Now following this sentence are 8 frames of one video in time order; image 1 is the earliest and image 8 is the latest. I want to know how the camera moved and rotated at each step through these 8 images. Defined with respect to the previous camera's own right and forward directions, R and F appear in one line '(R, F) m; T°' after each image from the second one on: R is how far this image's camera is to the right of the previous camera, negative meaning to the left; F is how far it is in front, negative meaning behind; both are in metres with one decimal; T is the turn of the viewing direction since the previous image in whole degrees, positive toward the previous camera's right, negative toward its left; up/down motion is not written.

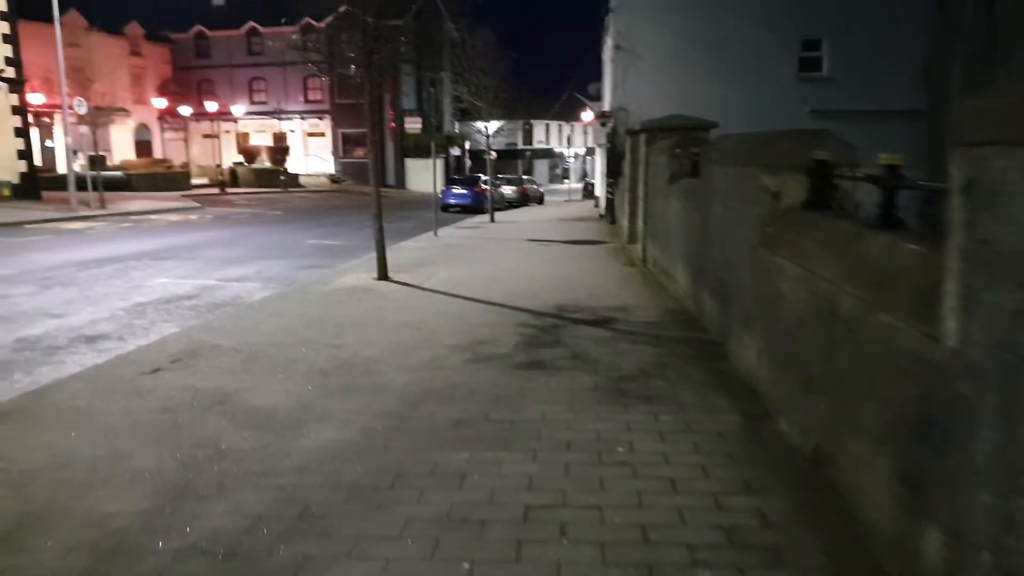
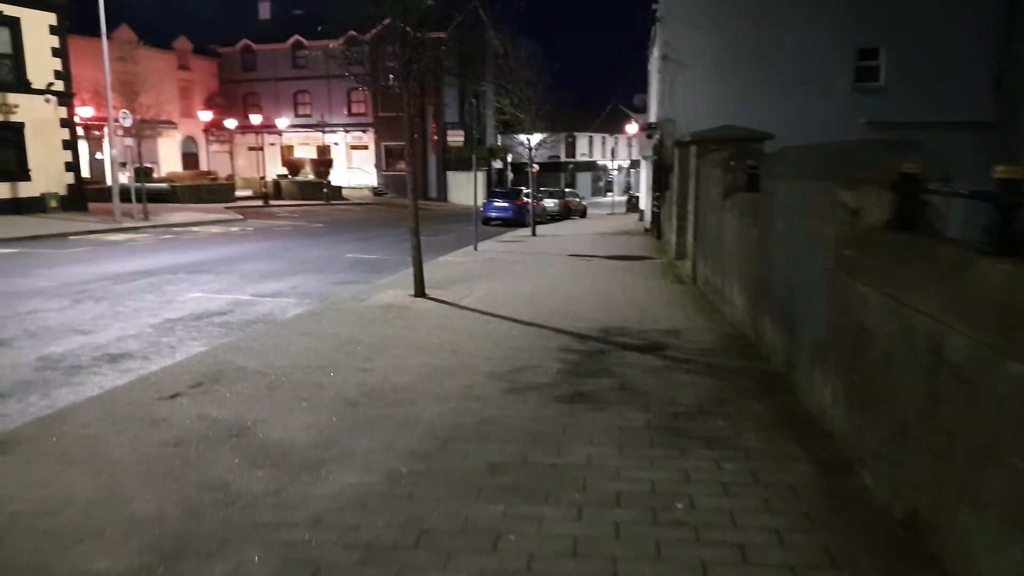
(0.0, +0.5) m; -3°
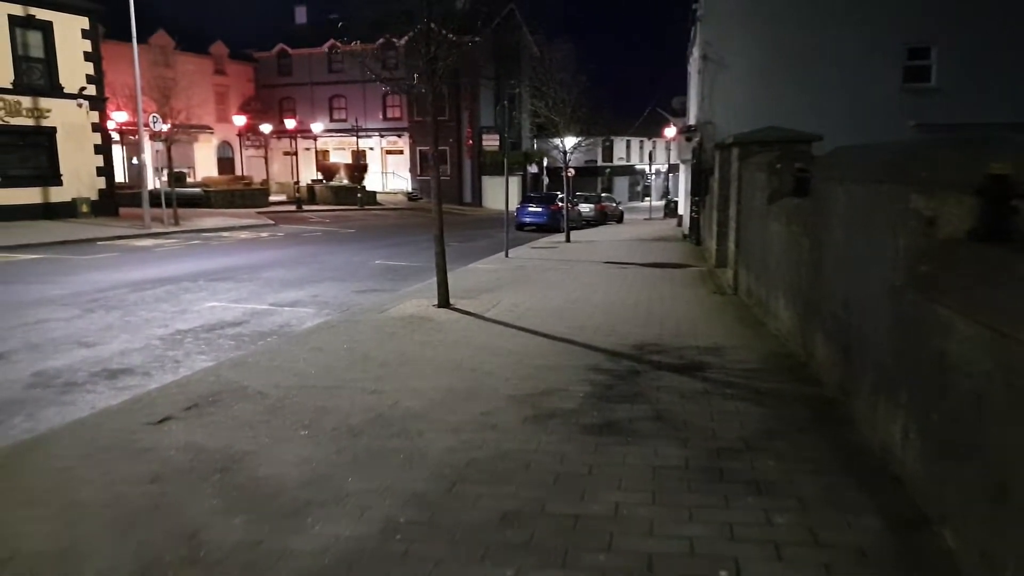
(+0.1, +0.6) m; -2°
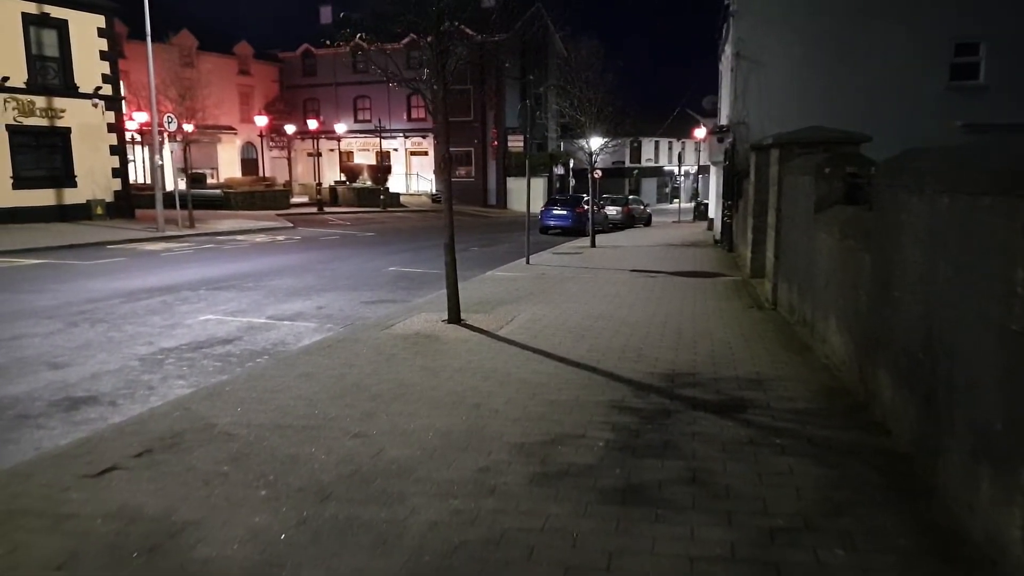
(+0.1, +0.9) m; -2°
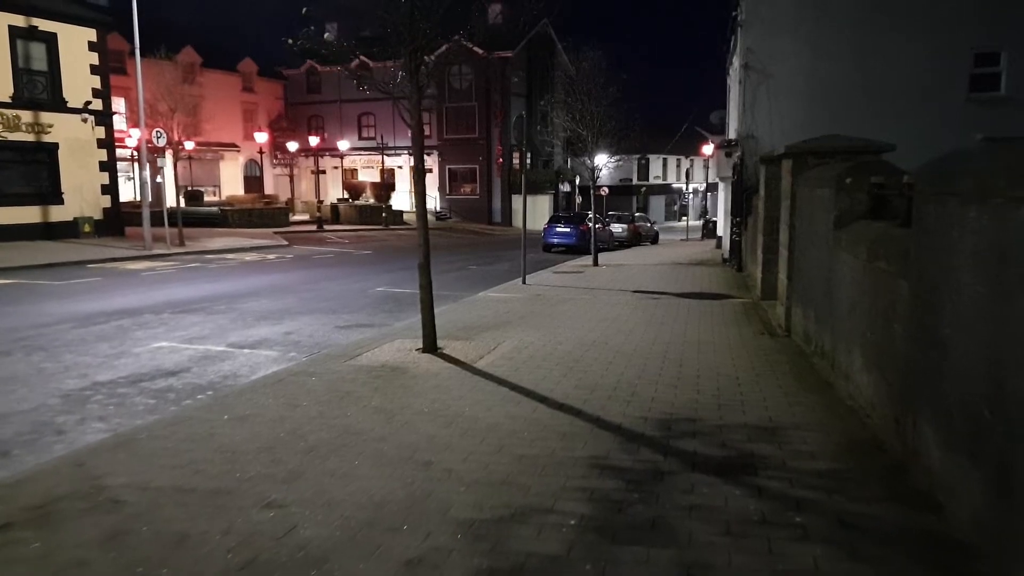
(+0.3, +1.0) m; -1°
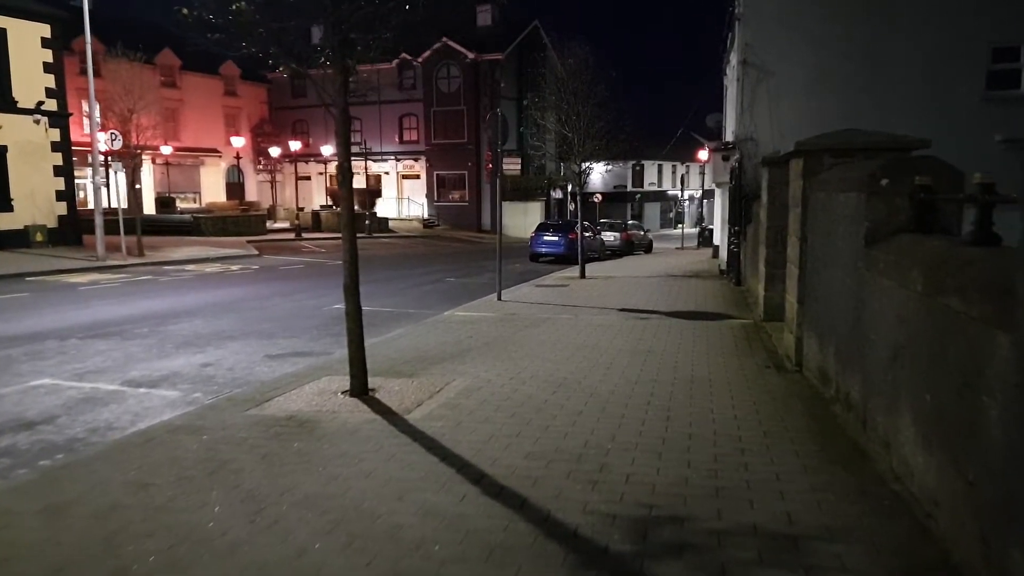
(+0.4, +1.7) m; 0°
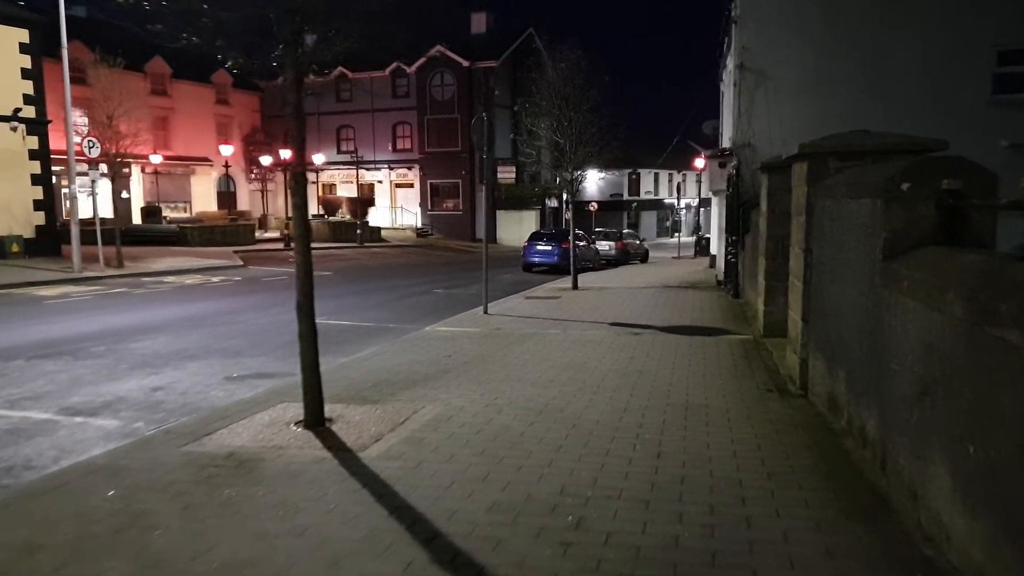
(+0.2, +0.7) m; 0°
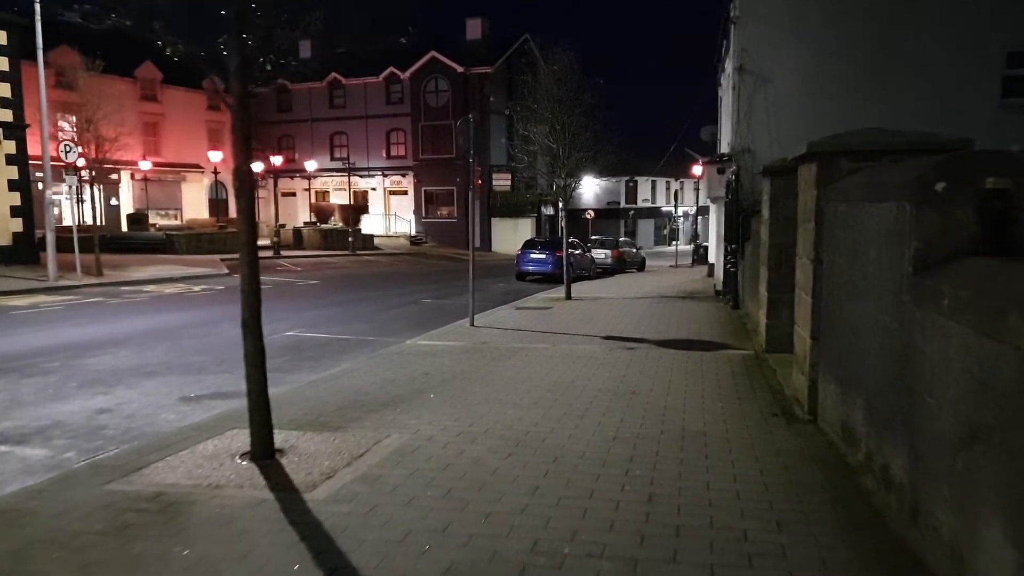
(+0.2, +0.7) m; 0°
